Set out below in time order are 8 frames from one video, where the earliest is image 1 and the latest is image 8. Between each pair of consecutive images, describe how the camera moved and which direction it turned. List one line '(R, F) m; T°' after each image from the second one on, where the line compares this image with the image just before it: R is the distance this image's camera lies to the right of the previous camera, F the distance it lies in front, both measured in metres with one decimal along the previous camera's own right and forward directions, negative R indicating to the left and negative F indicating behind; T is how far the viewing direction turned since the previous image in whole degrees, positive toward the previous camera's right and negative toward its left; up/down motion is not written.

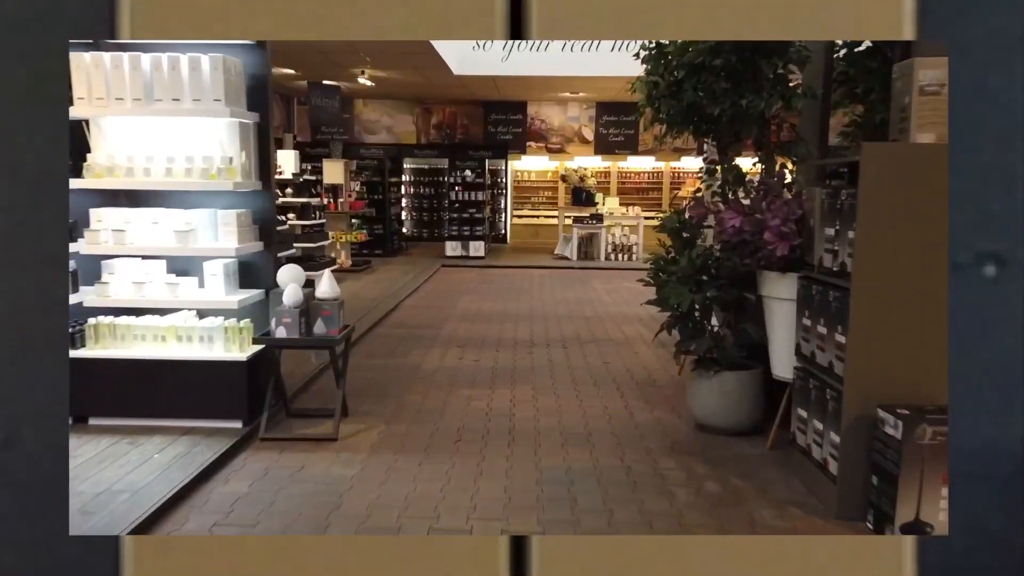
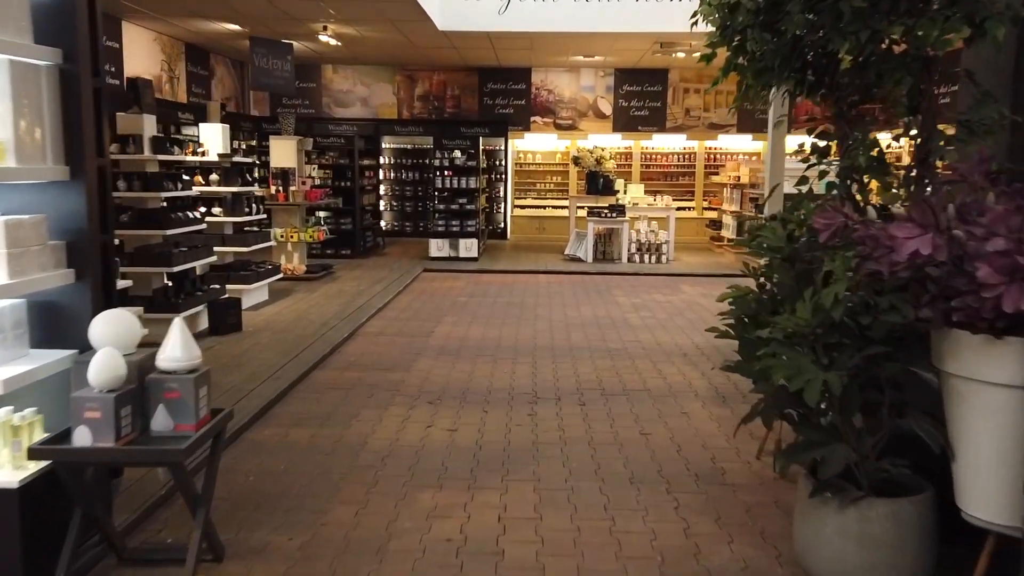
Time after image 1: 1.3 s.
(+0.1, +2.0) m; 0°
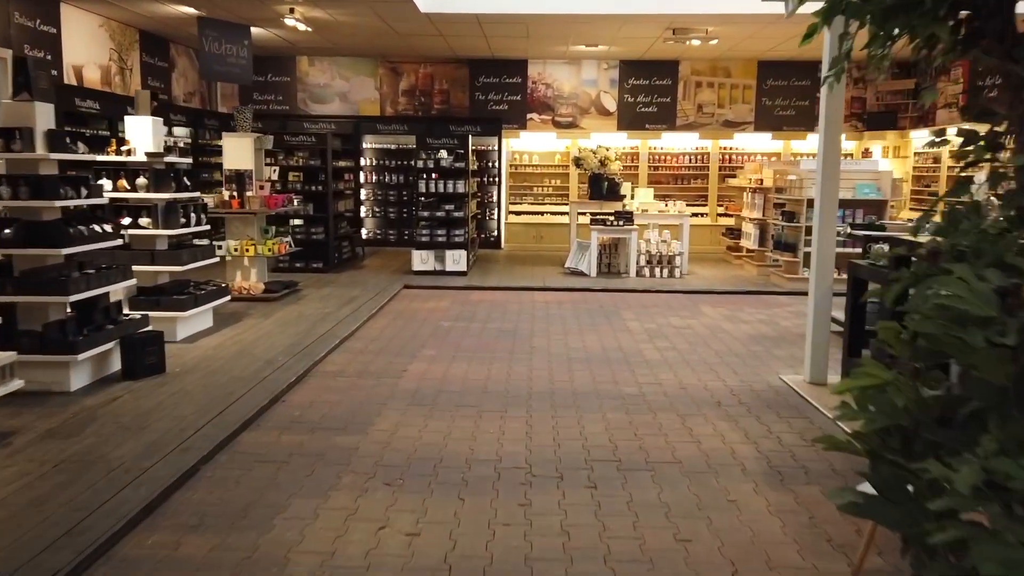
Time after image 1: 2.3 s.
(+0.1, +1.4) m; 0°
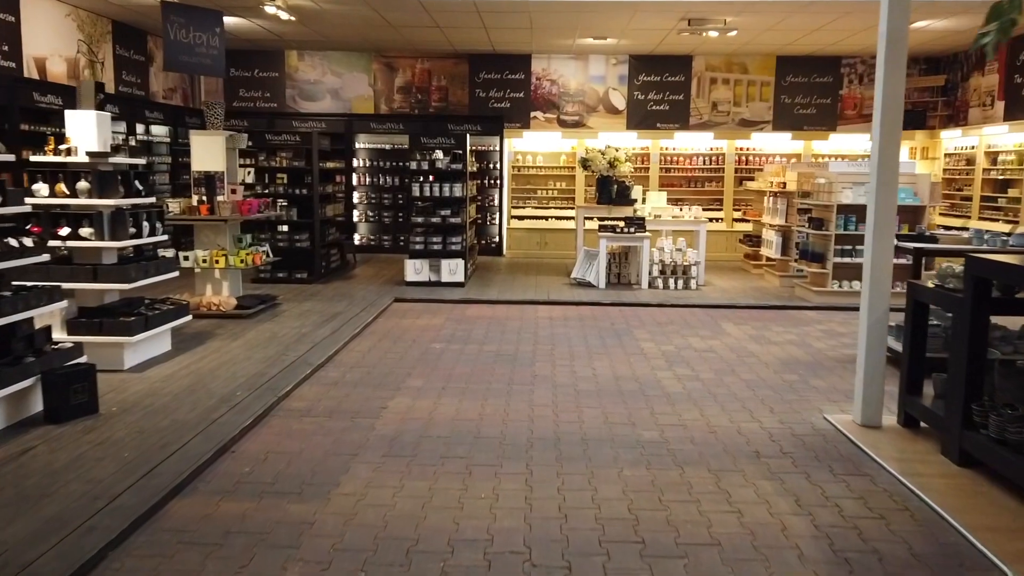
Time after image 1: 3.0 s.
(0.0, +0.9) m; 0°
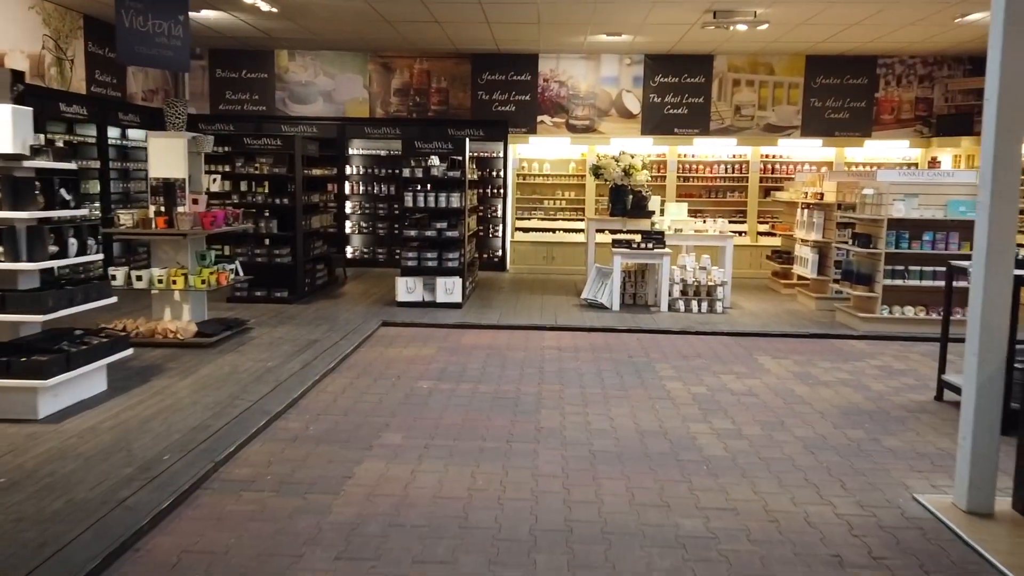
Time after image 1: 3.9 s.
(0.0, +1.1) m; -1°
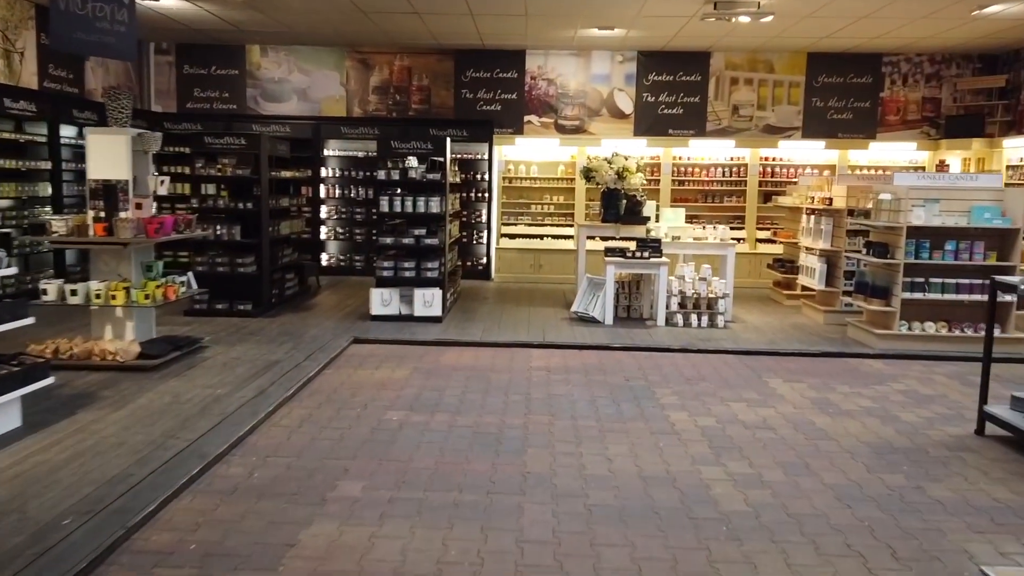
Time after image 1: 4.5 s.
(0.0, +0.7) m; +1°
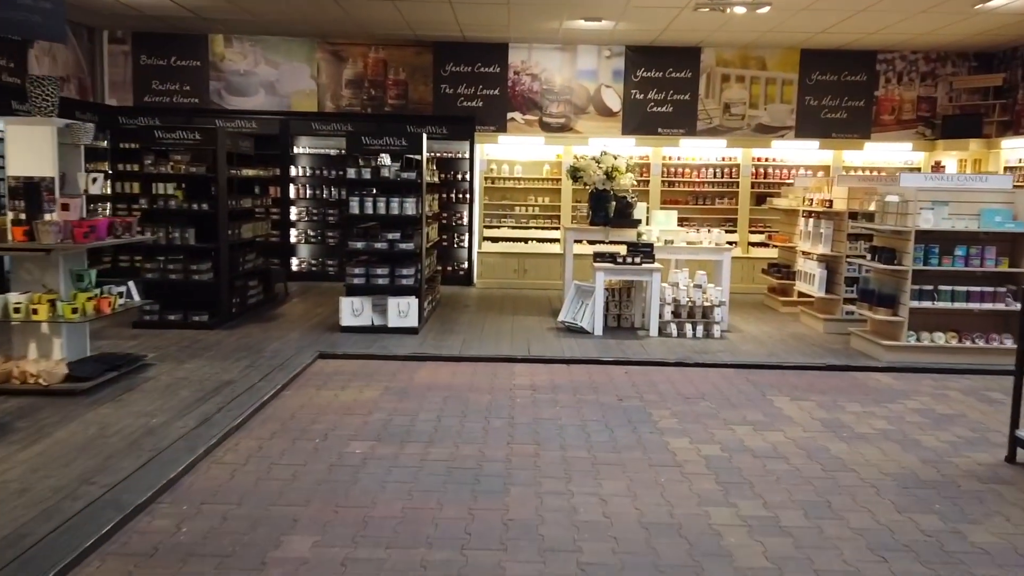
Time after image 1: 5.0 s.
(0.0, +0.6) m; +1°
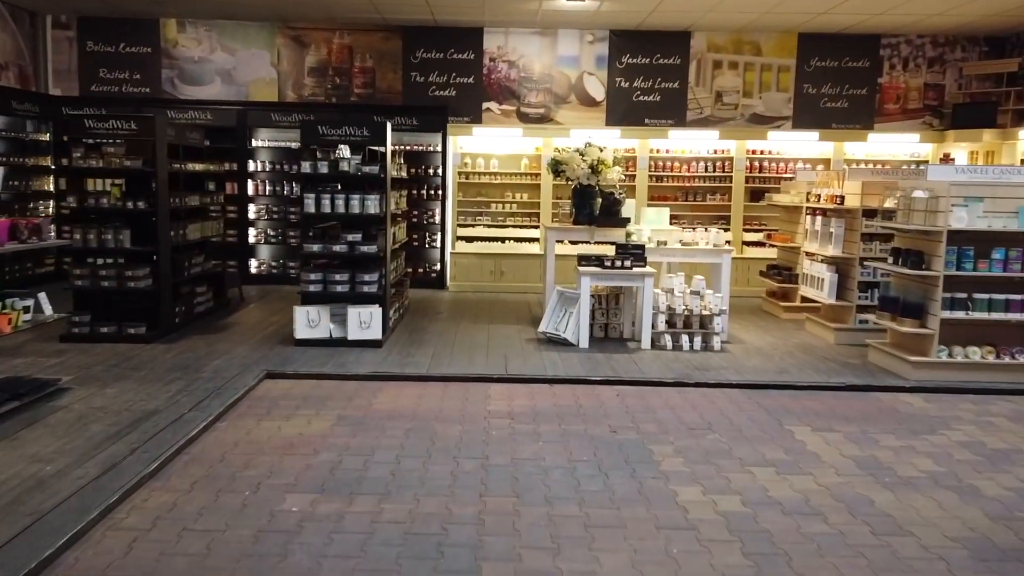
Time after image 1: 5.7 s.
(0.0, +0.9) m; +2°
